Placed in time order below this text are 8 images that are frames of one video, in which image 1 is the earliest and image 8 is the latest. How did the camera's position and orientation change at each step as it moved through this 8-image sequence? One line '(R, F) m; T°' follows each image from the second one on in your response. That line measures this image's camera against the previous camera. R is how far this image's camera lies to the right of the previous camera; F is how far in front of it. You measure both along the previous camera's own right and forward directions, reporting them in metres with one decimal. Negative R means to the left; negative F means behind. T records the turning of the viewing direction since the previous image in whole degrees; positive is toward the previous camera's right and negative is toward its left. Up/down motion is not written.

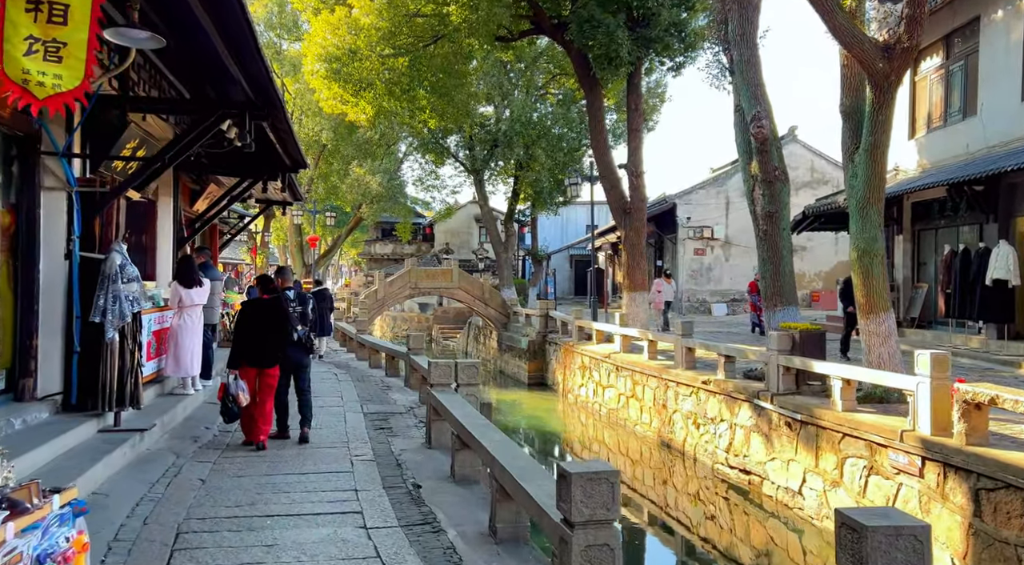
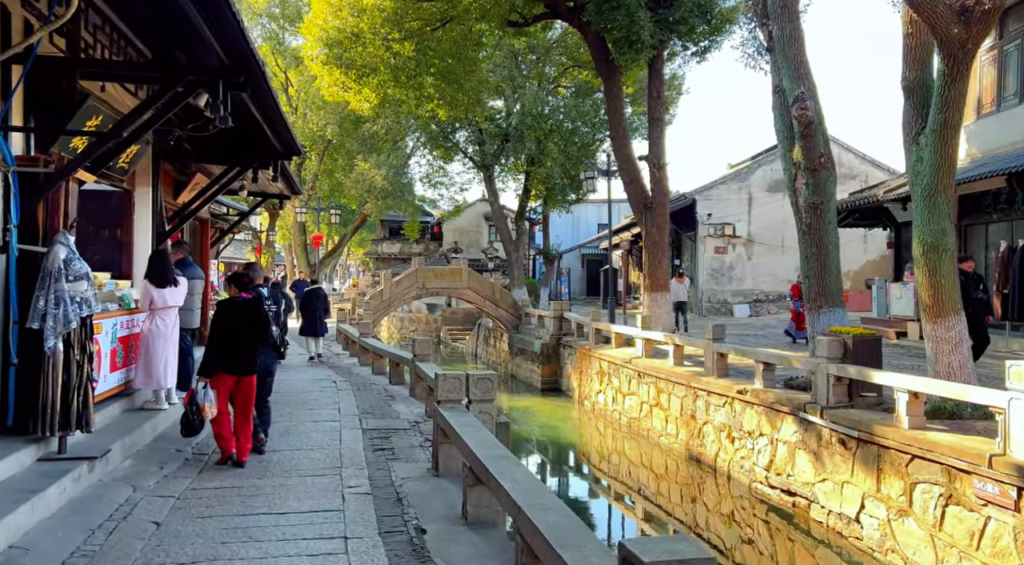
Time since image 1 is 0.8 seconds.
(-0.1, +1.1) m; -1°
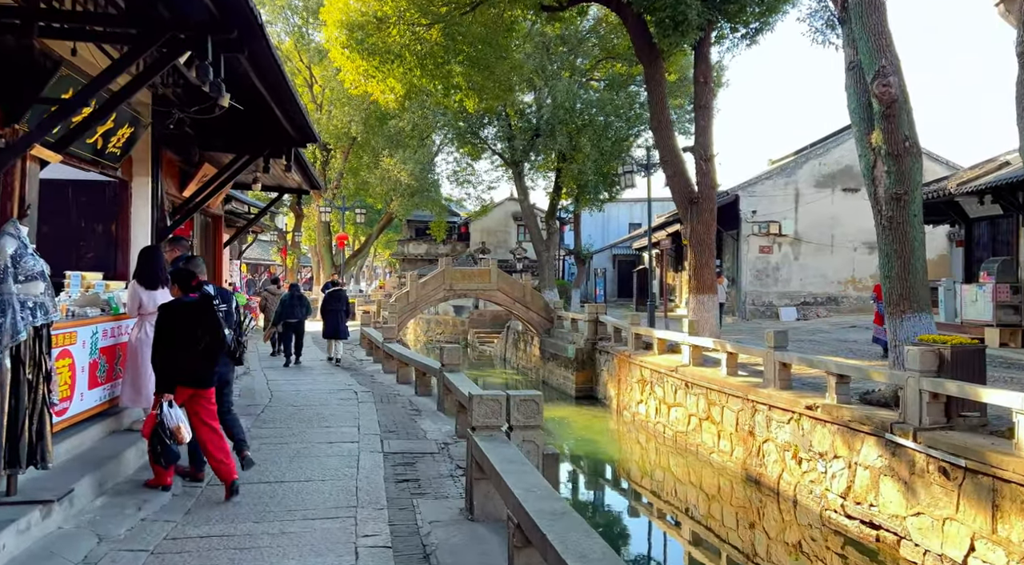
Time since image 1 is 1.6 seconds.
(-0.1, +1.1) m; -2°
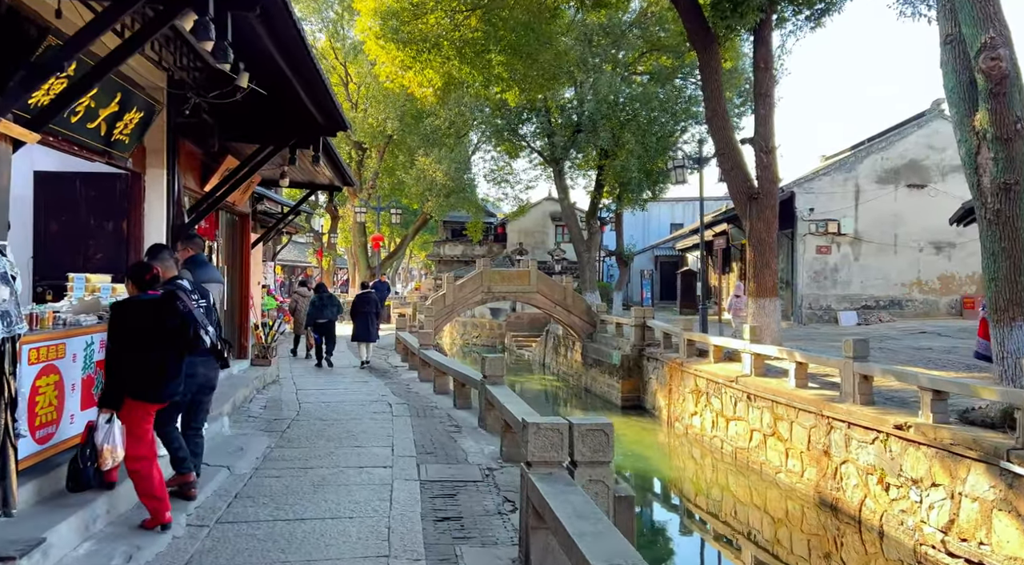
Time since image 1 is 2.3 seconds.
(-0.2, +0.9) m; -2°
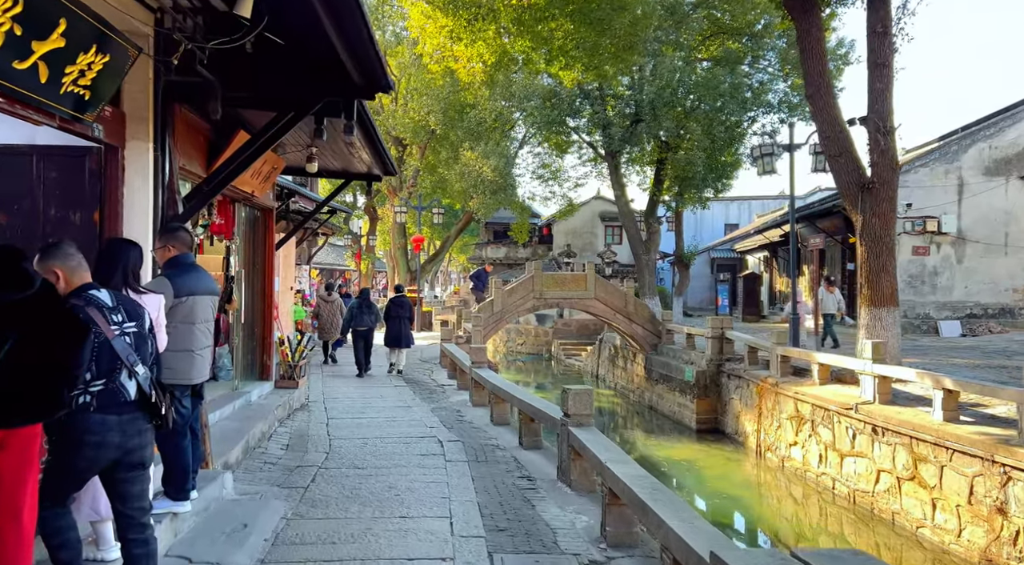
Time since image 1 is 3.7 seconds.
(-0.4, +2.0) m; -2°
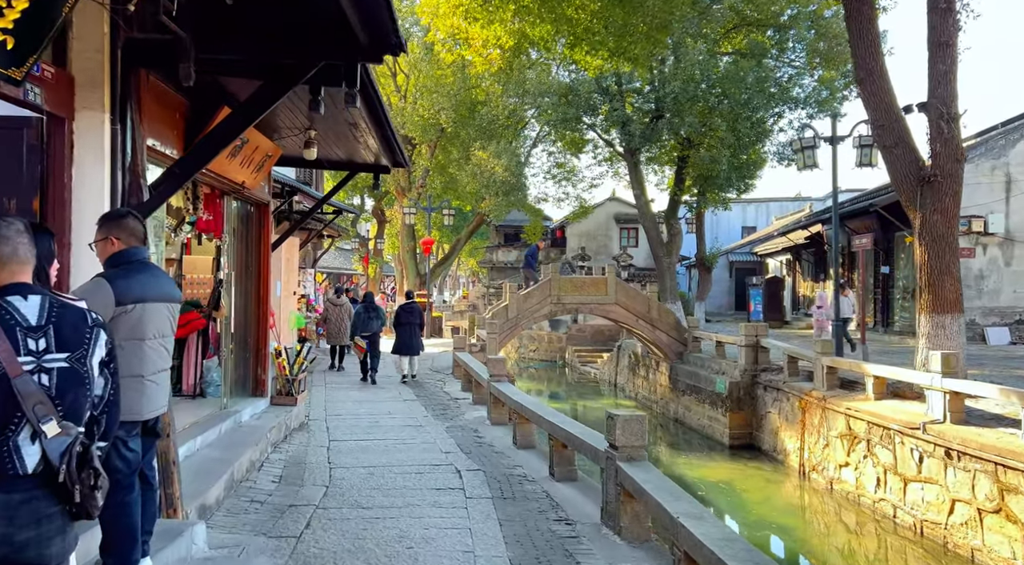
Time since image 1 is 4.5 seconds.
(-0.2, +1.1) m; 0°
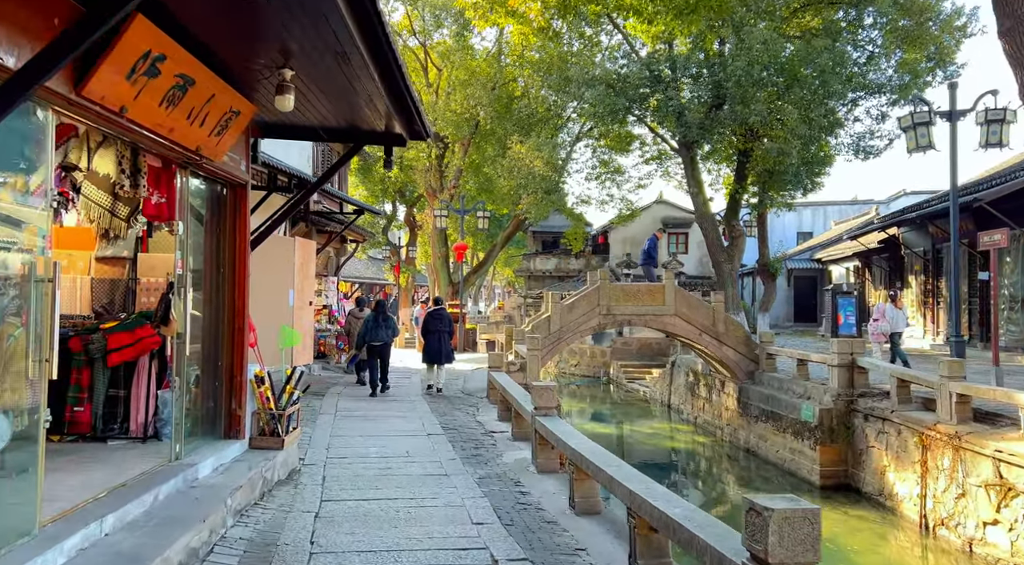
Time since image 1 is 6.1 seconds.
(-0.1, +2.2) m; -2°
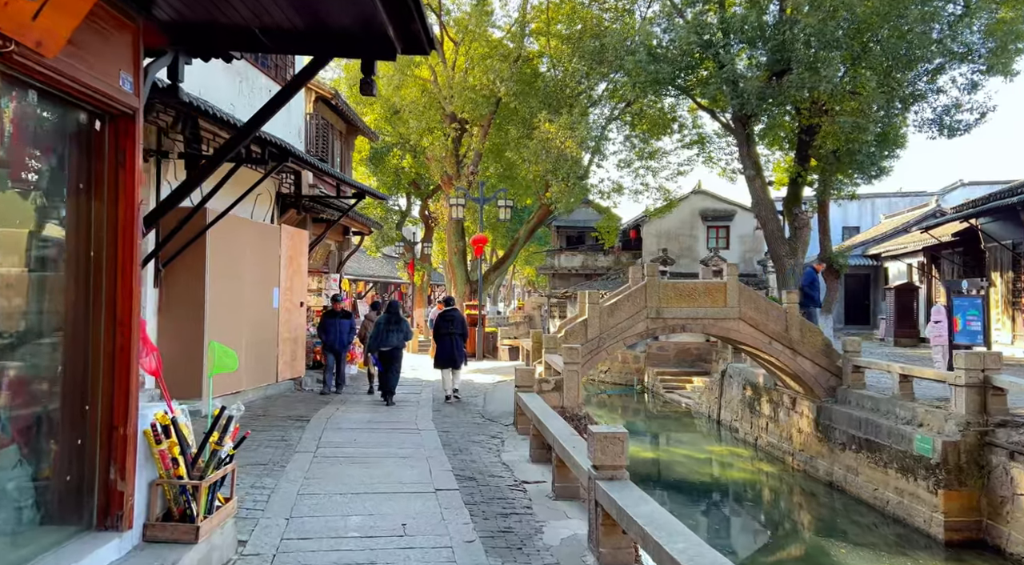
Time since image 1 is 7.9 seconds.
(-0.2, +2.6) m; -1°
